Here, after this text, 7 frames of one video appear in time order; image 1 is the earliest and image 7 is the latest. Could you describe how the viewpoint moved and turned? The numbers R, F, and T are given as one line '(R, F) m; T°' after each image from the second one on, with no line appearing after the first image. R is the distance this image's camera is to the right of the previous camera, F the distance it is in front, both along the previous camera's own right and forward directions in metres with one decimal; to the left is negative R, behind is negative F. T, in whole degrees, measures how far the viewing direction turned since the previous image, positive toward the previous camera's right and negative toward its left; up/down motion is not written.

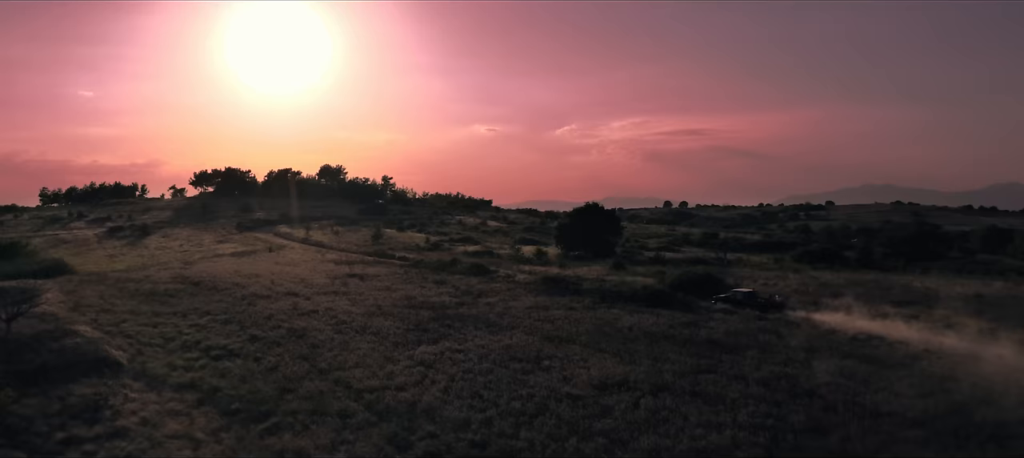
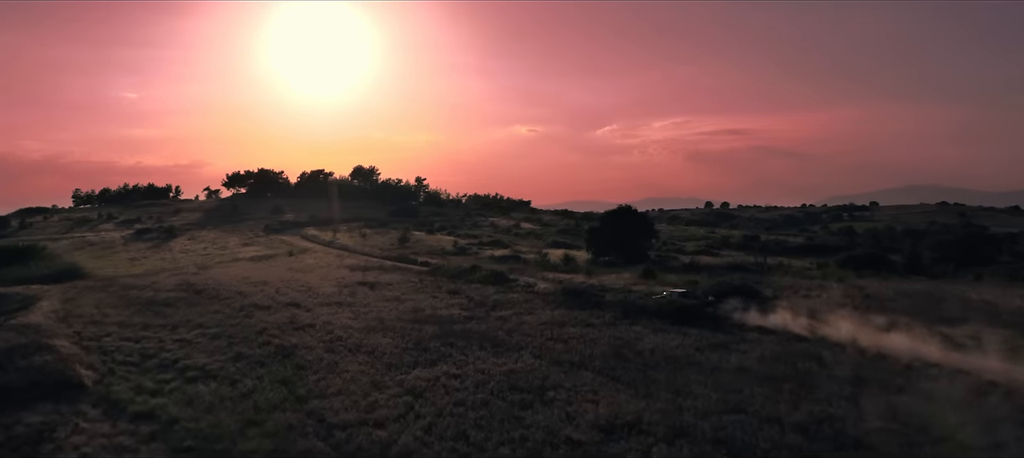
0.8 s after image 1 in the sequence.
(+0.7, +3.2) m; -2°
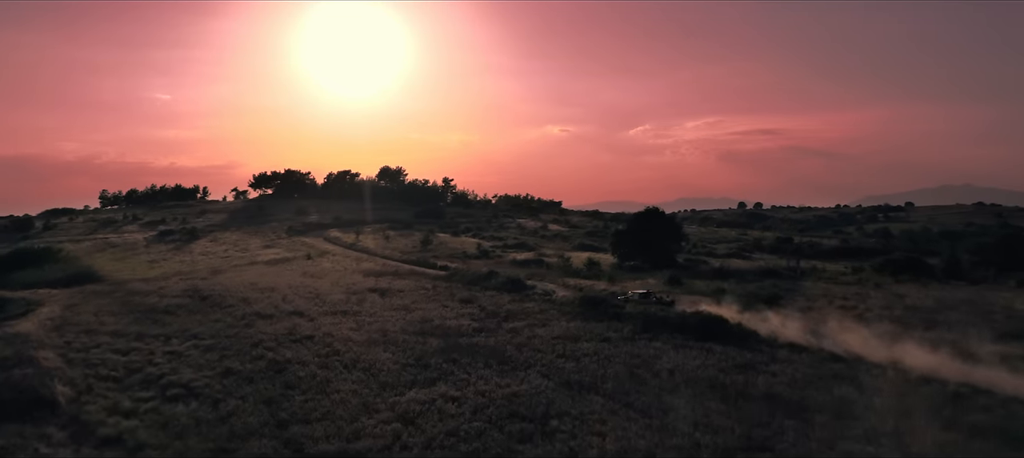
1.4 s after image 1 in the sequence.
(+0.5, +2.2) m; -1°
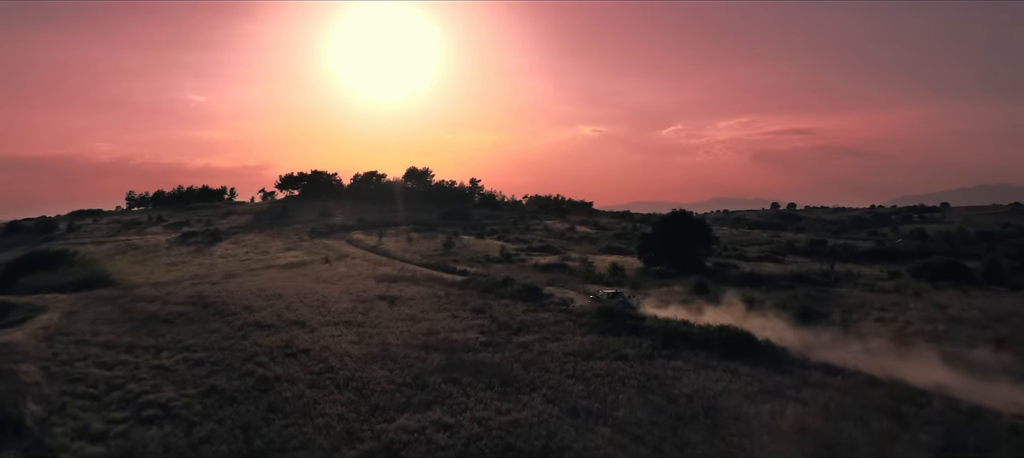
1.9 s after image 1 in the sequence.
(+0.5, +2.2) m; -1°
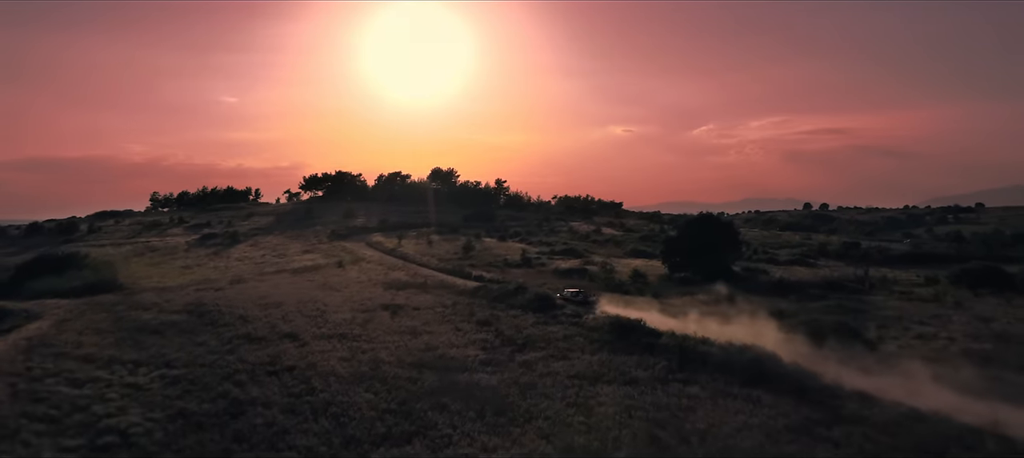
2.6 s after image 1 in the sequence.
(+0.6, +2.4) m; -1°
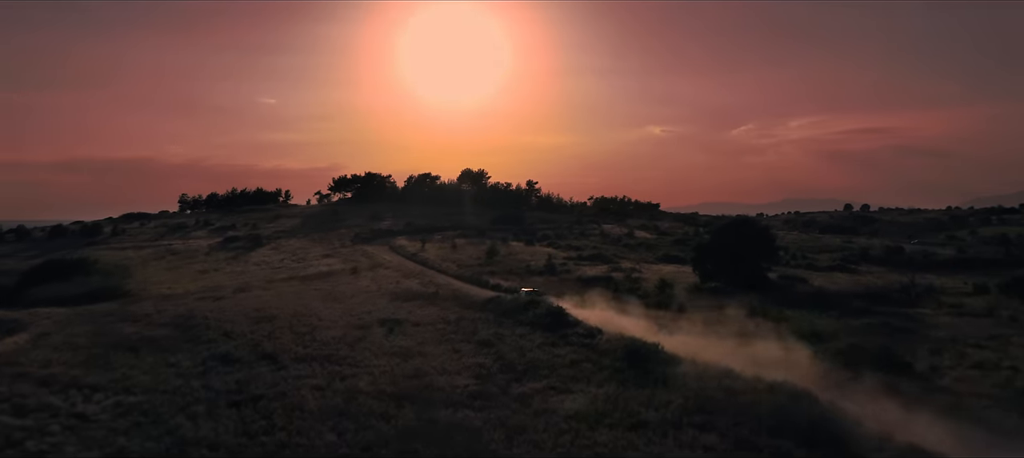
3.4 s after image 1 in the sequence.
(+0.7, +3.3) m; -2°
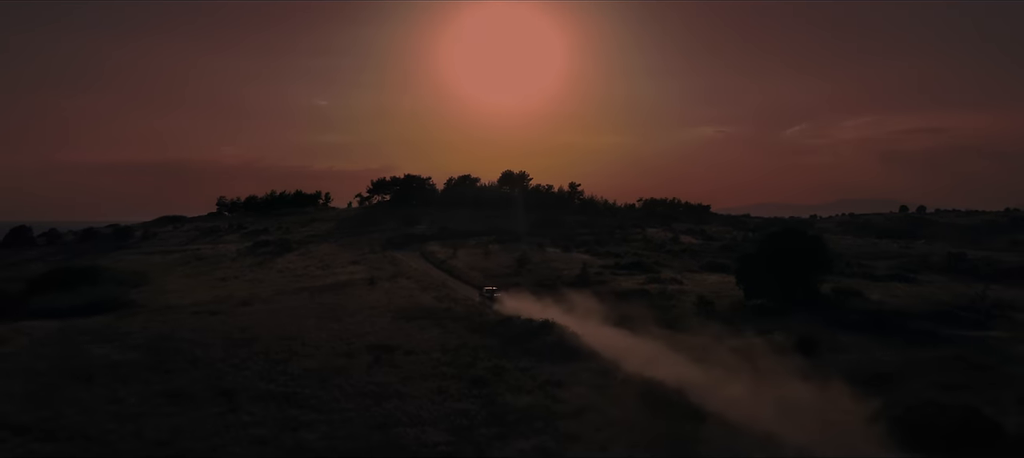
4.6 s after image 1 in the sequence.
(+1.0, +4.5) m; -2°
